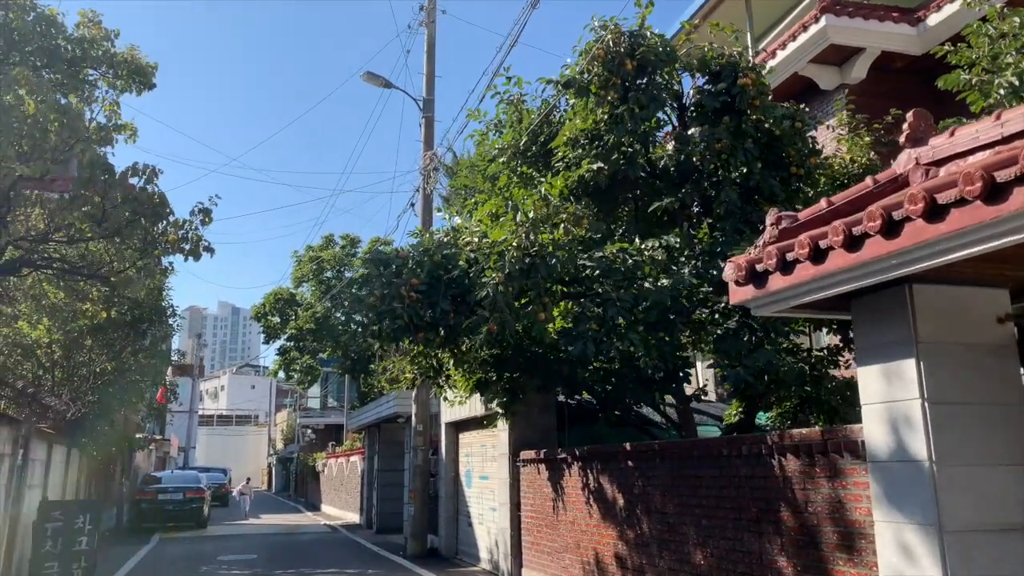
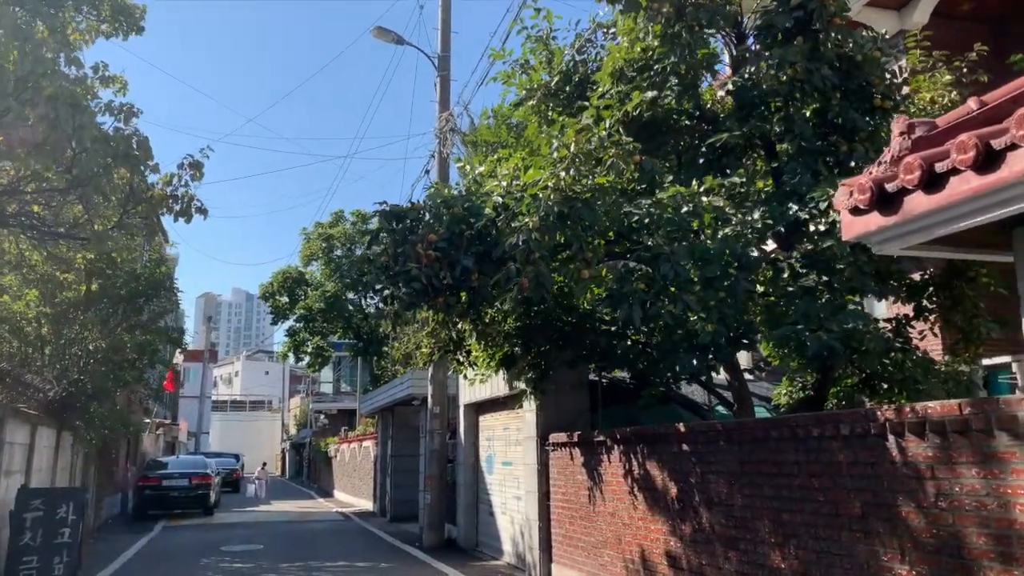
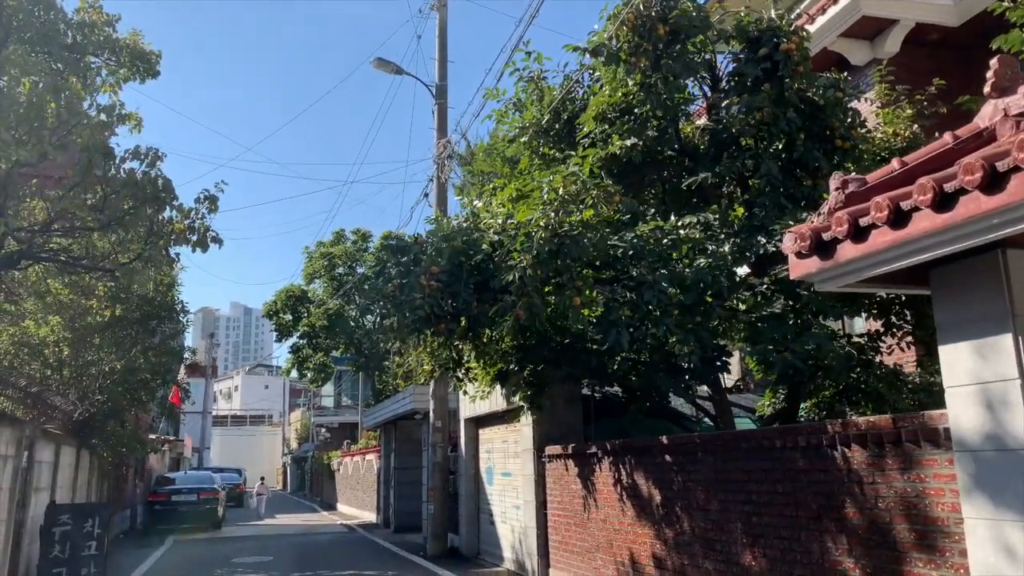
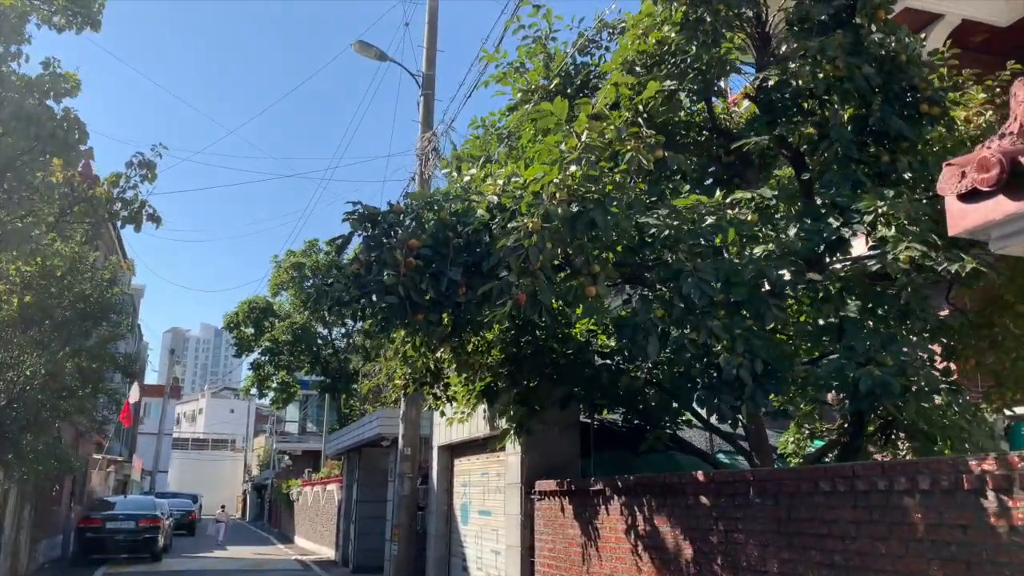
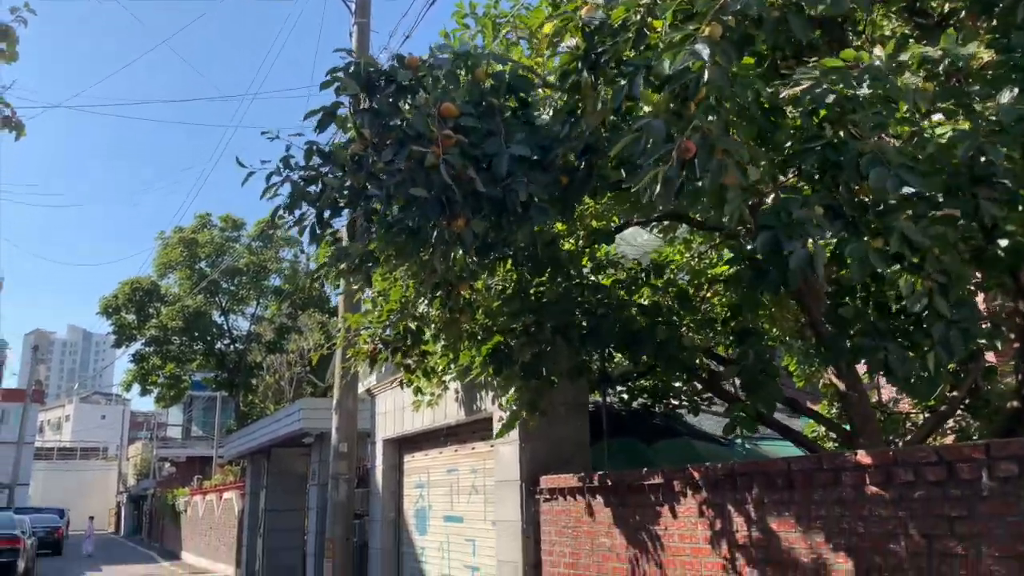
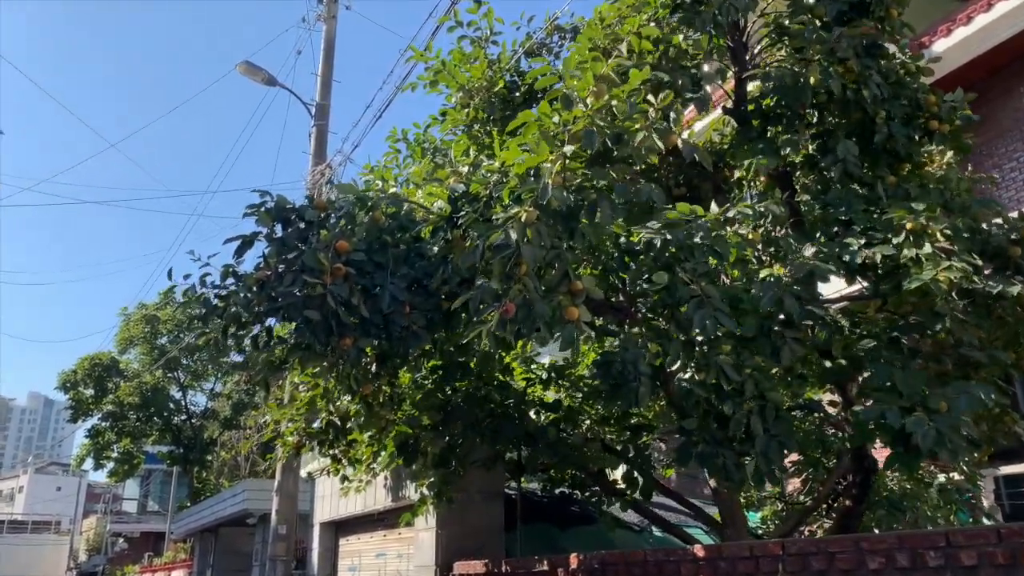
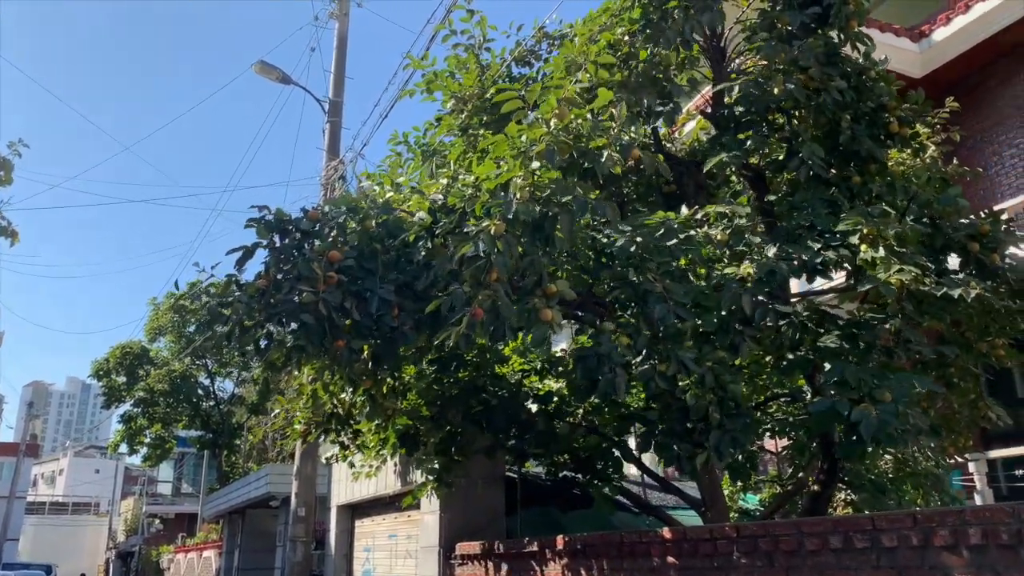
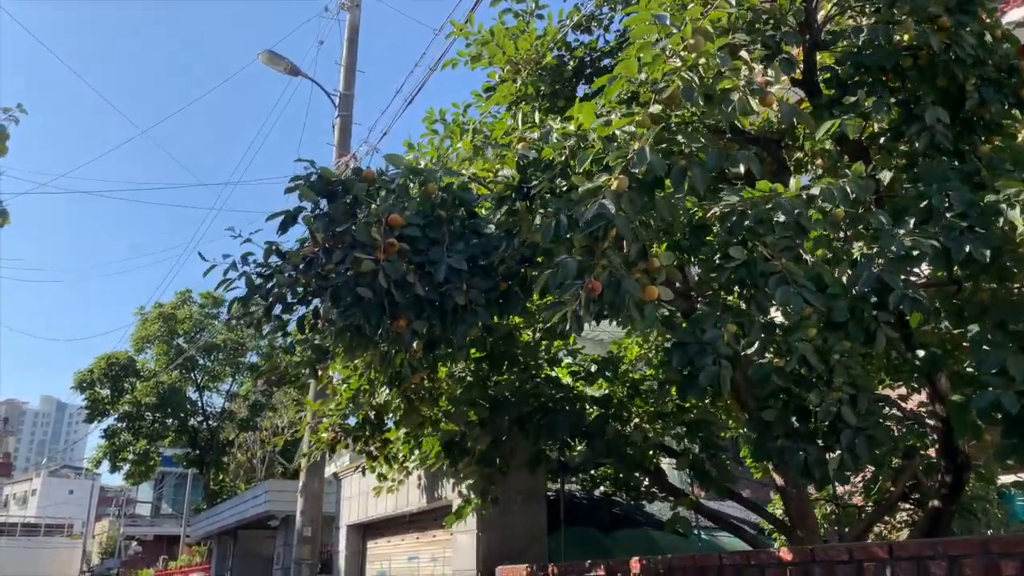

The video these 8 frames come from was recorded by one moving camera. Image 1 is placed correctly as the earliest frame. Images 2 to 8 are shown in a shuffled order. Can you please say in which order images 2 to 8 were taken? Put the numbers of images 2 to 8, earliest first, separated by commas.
3, 2, 4, 7, 6, 8, 5
